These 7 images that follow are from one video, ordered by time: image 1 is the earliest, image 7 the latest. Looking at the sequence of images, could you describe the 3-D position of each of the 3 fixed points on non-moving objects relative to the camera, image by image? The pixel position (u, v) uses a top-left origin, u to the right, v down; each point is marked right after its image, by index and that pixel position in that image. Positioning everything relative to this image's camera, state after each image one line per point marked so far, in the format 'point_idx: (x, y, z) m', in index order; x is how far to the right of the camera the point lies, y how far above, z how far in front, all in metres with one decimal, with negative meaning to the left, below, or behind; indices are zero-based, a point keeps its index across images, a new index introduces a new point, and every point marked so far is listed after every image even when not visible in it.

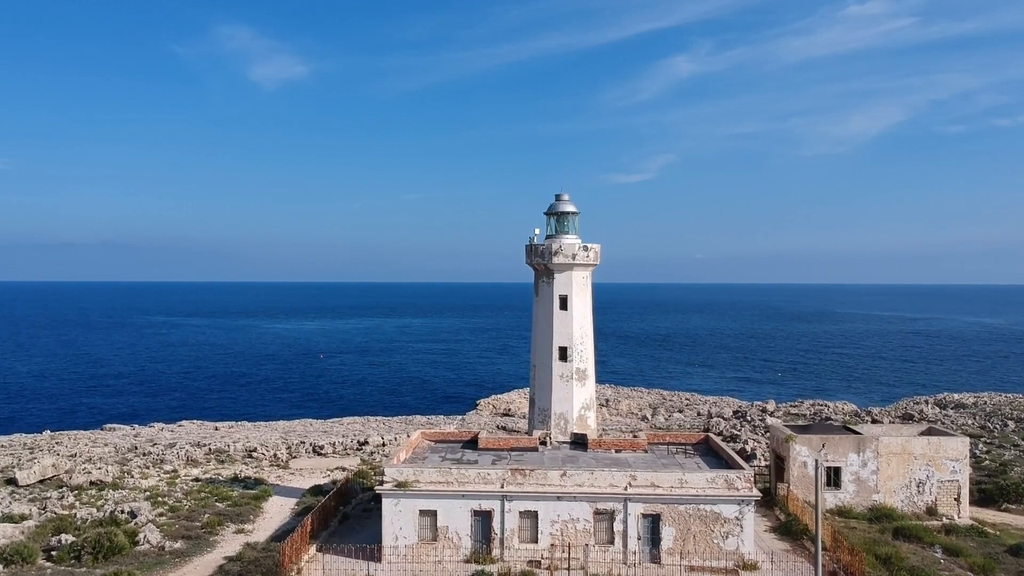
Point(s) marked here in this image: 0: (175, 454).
0: (-8.9, -4.4, +18.4) m
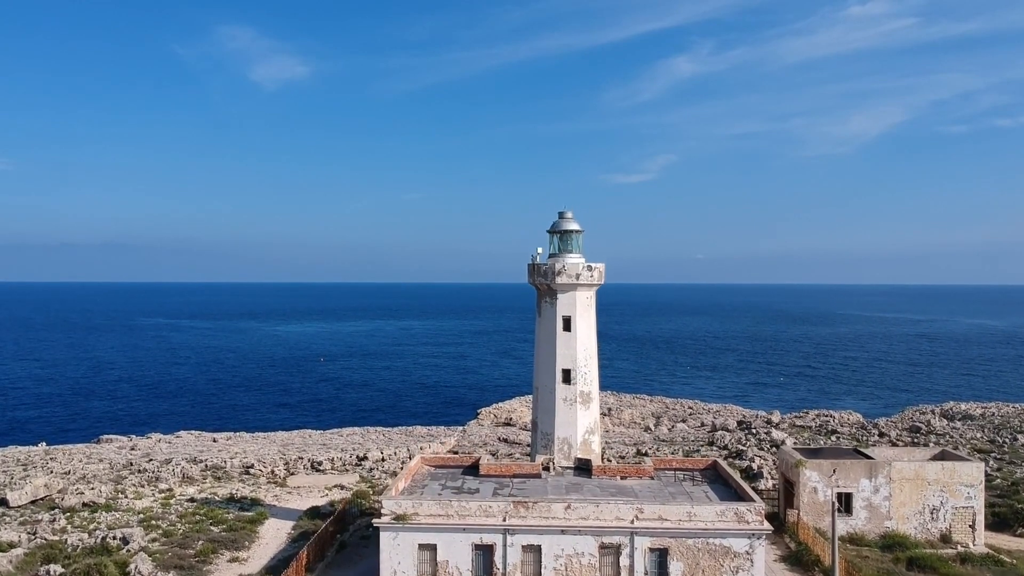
0: (-8.8, -4.7, +18.1) m
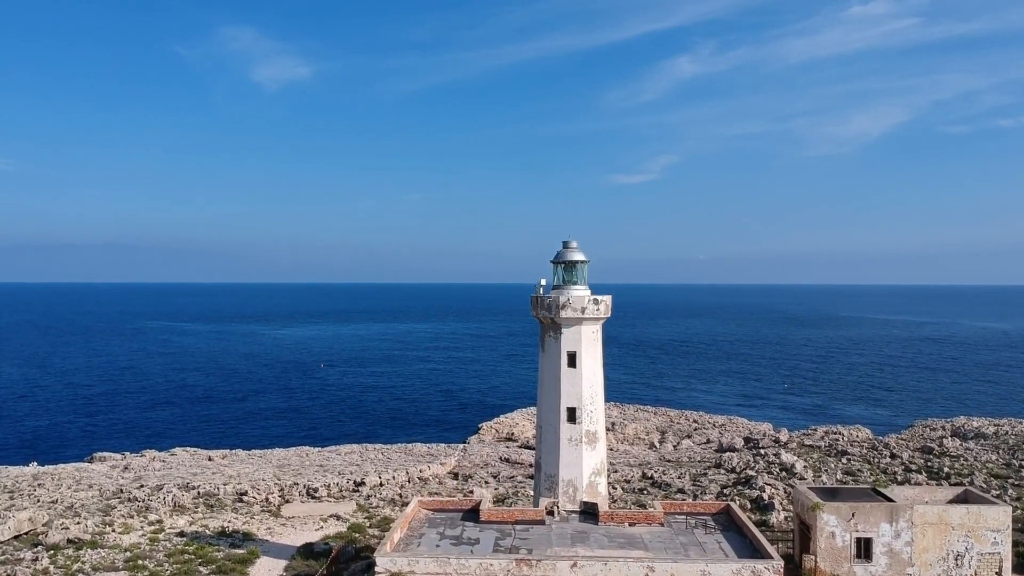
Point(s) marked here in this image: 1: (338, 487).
0: (-8.8, -5.3, +17.5) m
1: (-4.8, -5.5, +19.3) m
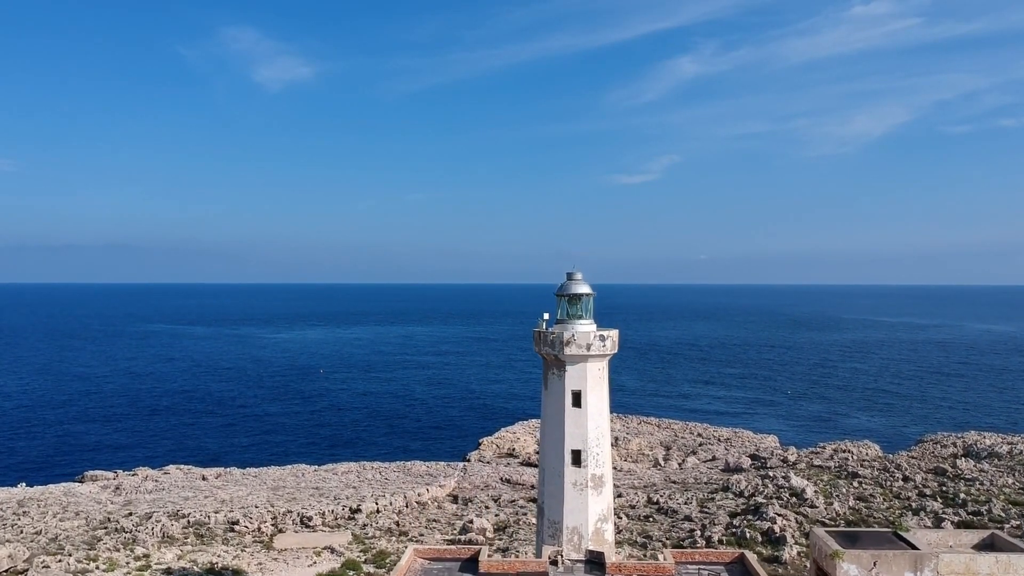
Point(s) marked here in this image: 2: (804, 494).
0: (-8.7, -5.8, +16.9) m
1: (-4.8, -6.1, +18.7) m
2: (+8.3, -5.8, +19.8) m
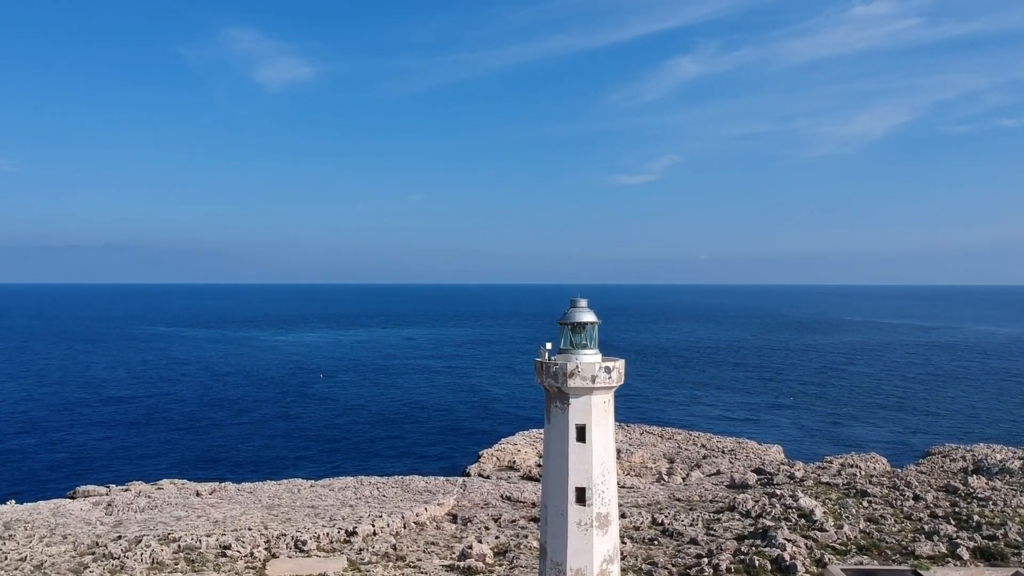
0: (-8.7, -6.2, +16.3) m
1: (-4.8, -6.5, +18.2) m
2: (+8.3, -6.3, +19.2) m
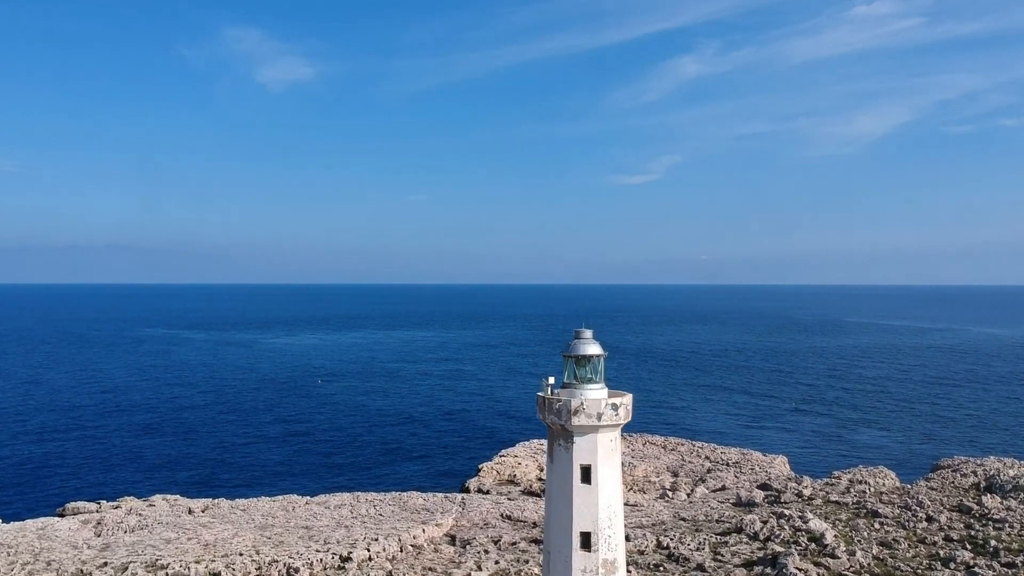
0: (-8.7, -6.7, +15.7) m
1: (-4.8, -6.9, +17.5) m
2: (+8.3, -6.7, +18.6) m
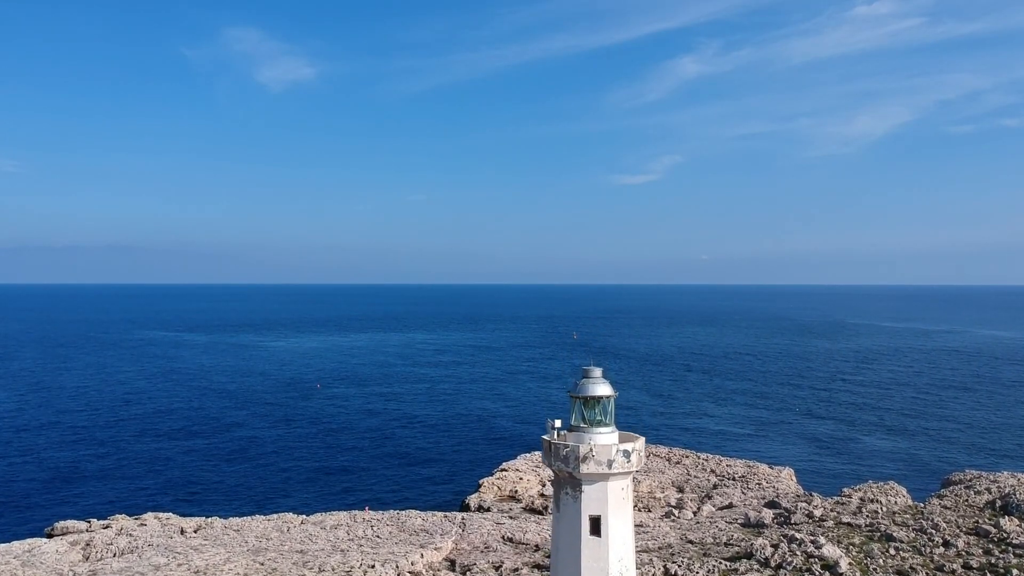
0: (-8.7, -7.1, +15.0) m
1: (-4.7, -7.4, +16.8) m
2: (+8.3, -7.2, +17.9) m
